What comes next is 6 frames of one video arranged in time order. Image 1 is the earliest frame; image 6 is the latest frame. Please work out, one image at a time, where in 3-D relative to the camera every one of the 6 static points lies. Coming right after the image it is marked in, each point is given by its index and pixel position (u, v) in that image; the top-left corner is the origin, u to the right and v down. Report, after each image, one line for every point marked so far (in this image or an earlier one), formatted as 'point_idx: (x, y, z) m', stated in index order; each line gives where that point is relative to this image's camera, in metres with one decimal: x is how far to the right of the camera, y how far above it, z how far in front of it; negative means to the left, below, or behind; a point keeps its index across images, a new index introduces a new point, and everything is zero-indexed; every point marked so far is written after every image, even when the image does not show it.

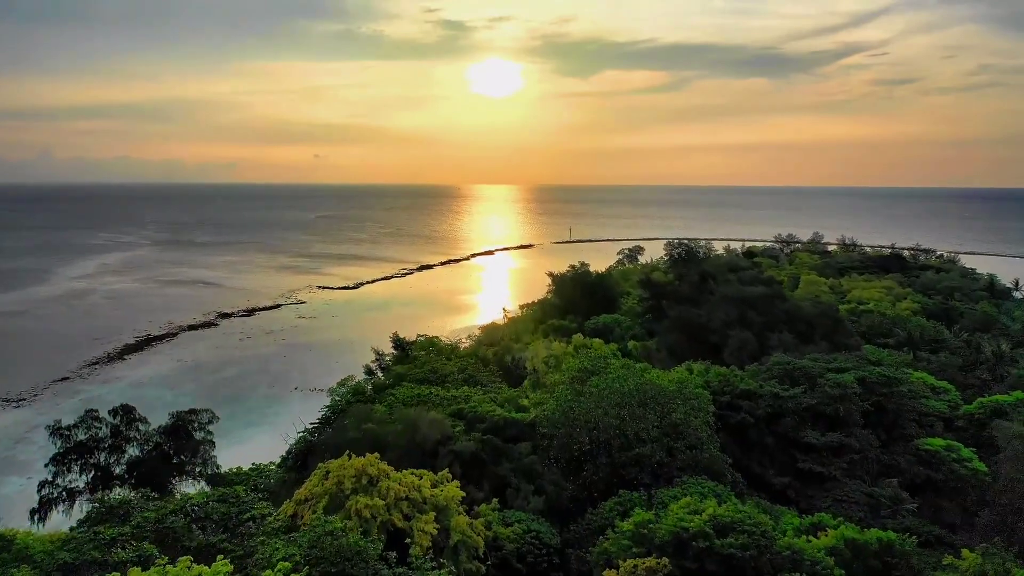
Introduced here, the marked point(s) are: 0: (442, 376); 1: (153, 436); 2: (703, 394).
0: (-2.9, -3.8, +19.4) m
1: (-12.3, -5.1, +15.4) m
2: (+6.2, -3.4, +14.4) m
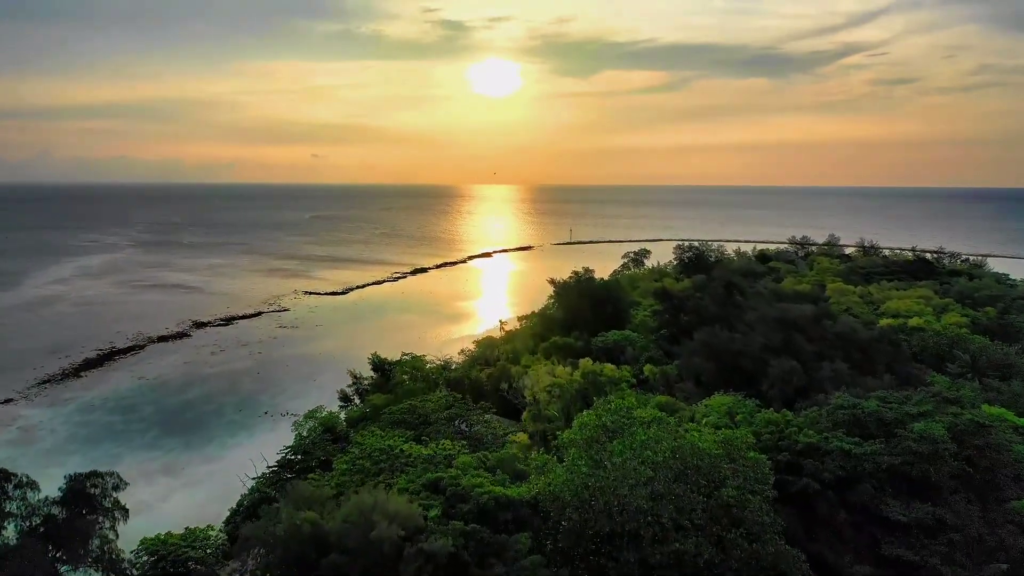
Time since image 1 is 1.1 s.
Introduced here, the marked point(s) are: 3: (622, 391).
0: (-3.1, -4.5, +16.0) m
1: (-12.5, -5.8, +12.0) m
2: (+6.0, -4.1, +11.0) m
3: (+4.5, -4.2, +18.5) m
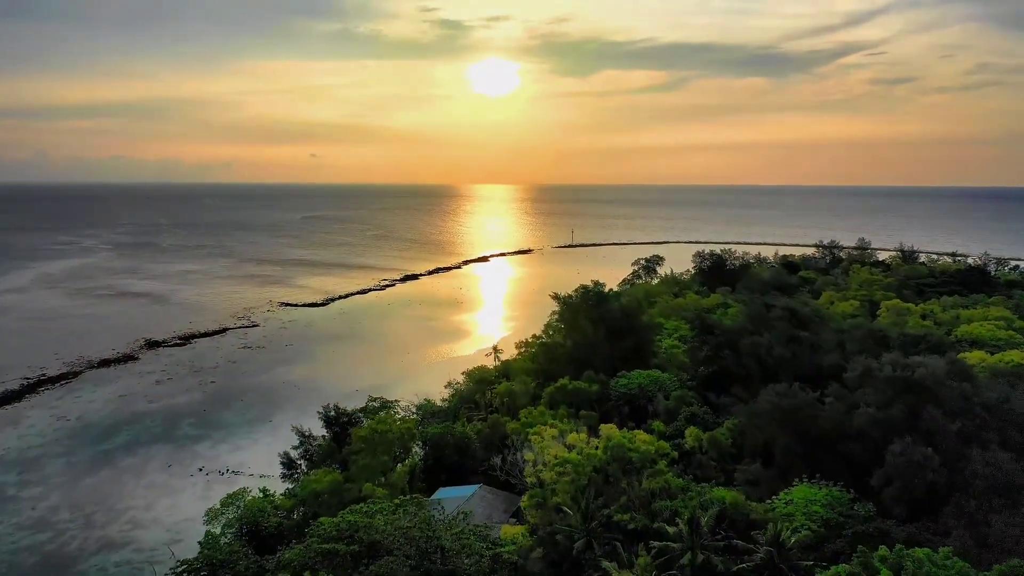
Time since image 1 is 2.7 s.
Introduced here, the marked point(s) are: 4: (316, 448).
0: (-3.2, -5.8, +10.6) m
1: (-12.6, -7.1, +6.6) m
2: (+5.9, -5.3, +5.6) m
3: (+4.4, -5.4, +13.1) m
4: (-7.5, -6.1, +17.2) m
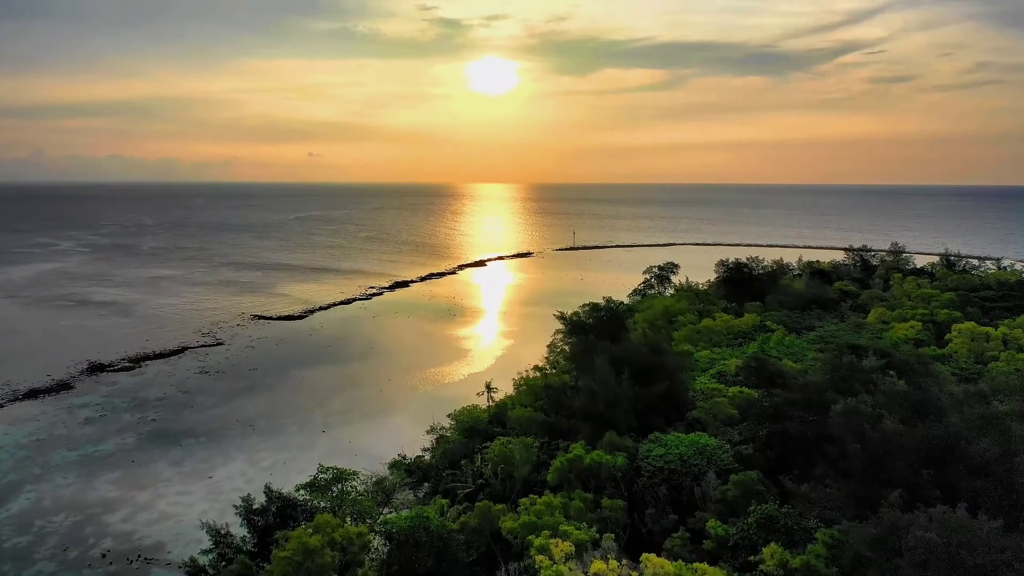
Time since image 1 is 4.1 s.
0: (-3.3, -6.9, +5.6) m
1: (-12.7, -8.2, +1.6) m
2: (+5.8, -6.5, +0.7) m
3: (+4.3, -6.6, +8.2) m
4: (-7.6, -7.3, +12.3) m
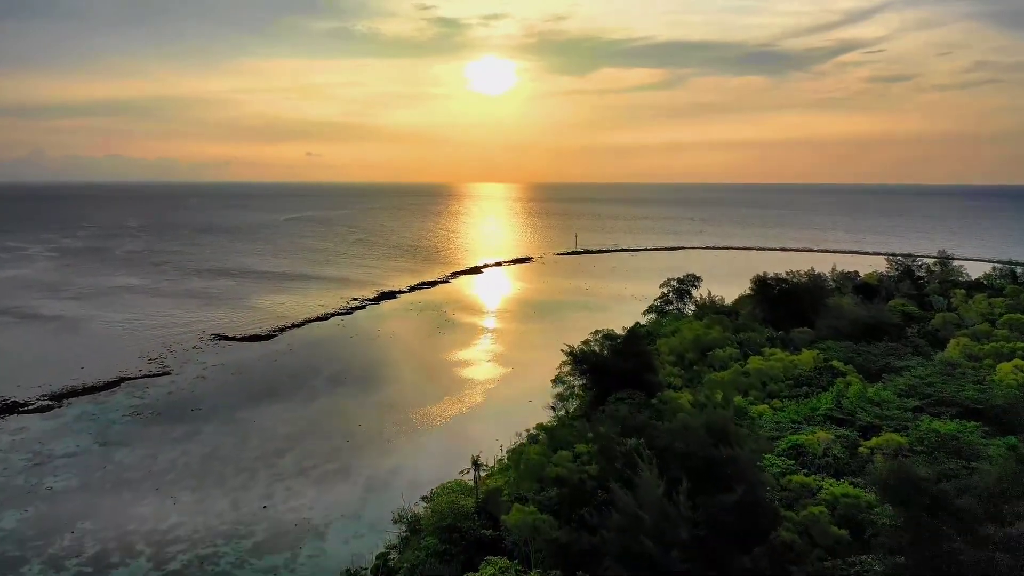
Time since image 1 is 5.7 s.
0: (-3.4, -8.3, -0.1) m
1: (-12.8, -9.7, -4.1) m
2: (+5.7, -7.9, -4.9) m
3: (+4.2, -8.0, +2.5) m
4: (-7.7, -8.7, +6.6) m
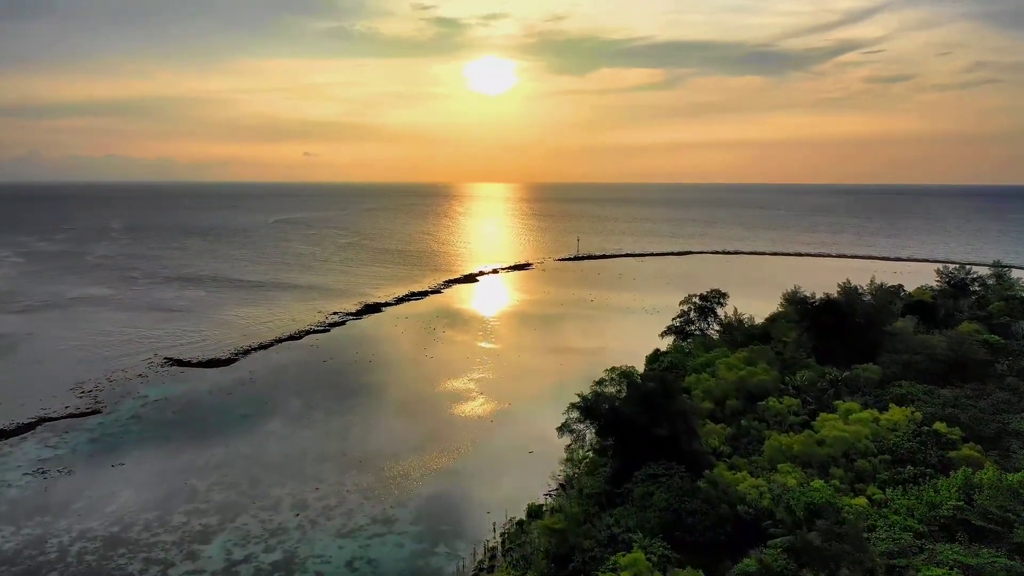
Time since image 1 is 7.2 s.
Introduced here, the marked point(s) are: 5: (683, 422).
0: (-3.5, -9.7, -5.3) m
1: (-12.9, -11.0, -9.3) m
2: (+5.6, -9.2, -10.1) m
3: (+4.0, -9.3, -2.7) m
4: (-7.8, -10.0, +1.4) m
5: (+6.2, -4.9, +16.5) m
